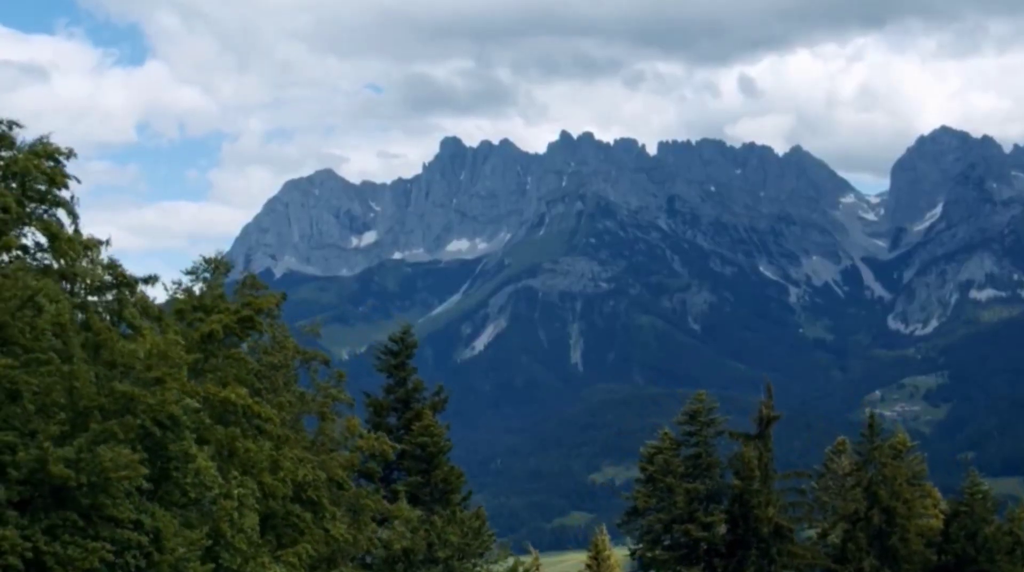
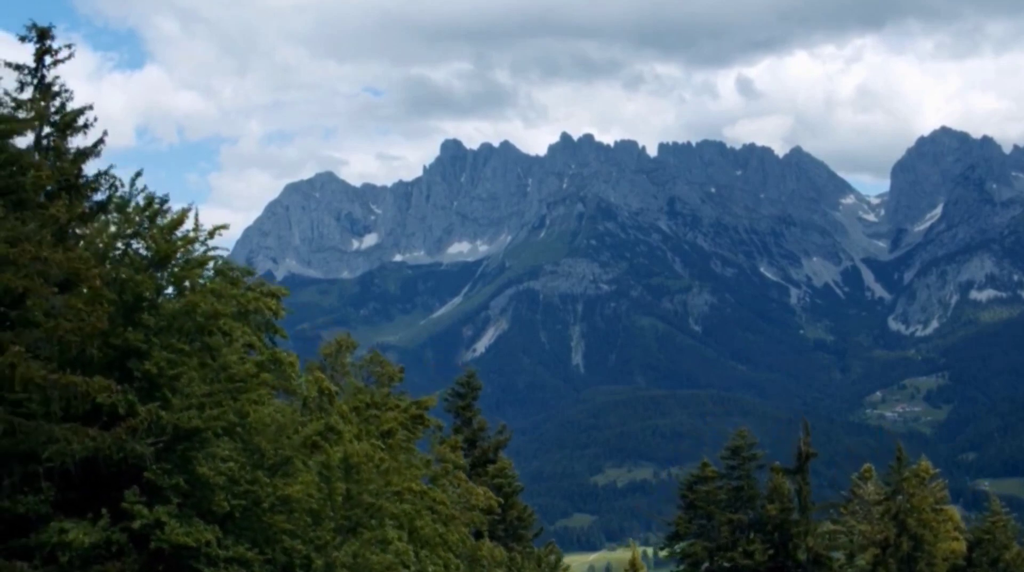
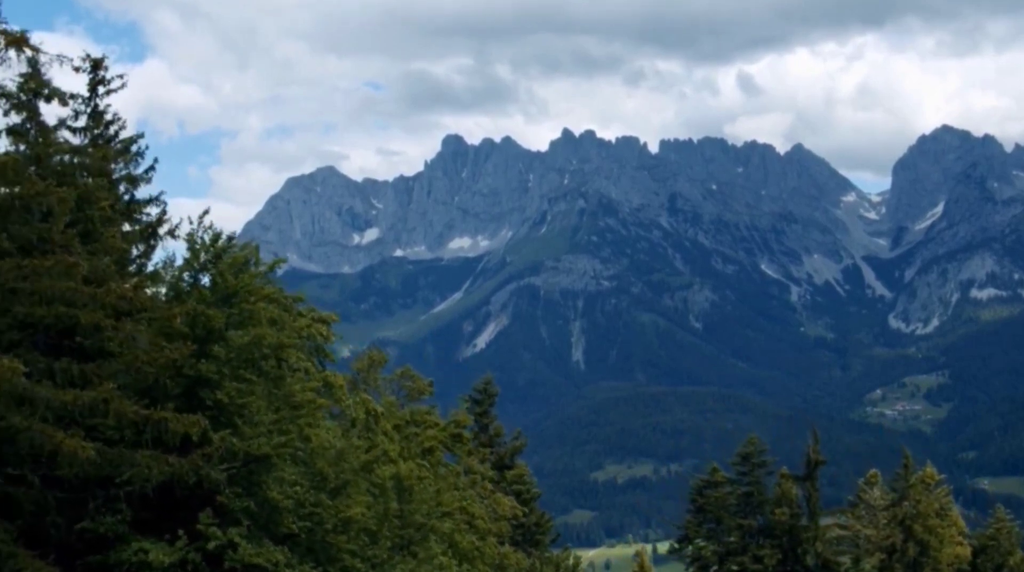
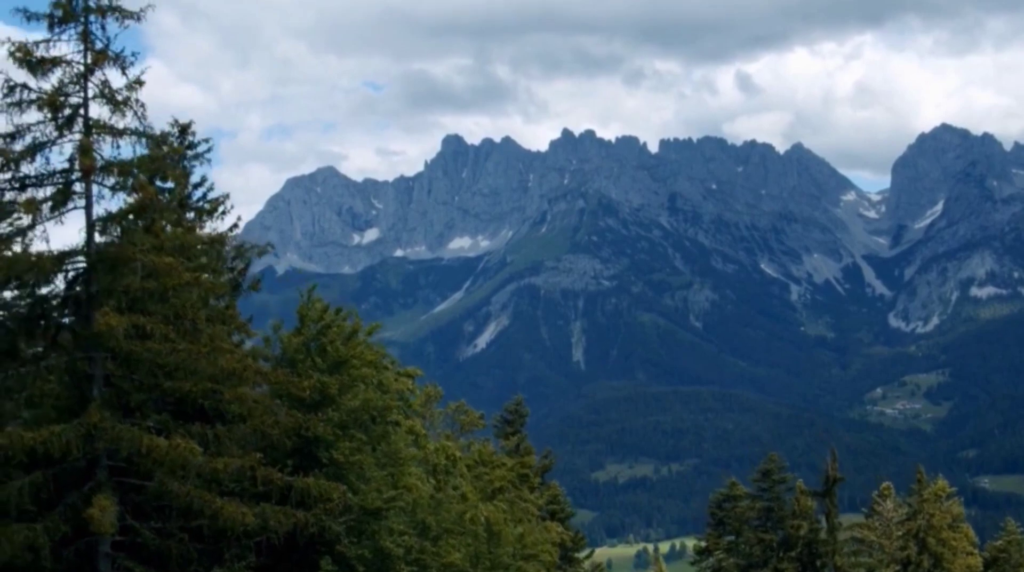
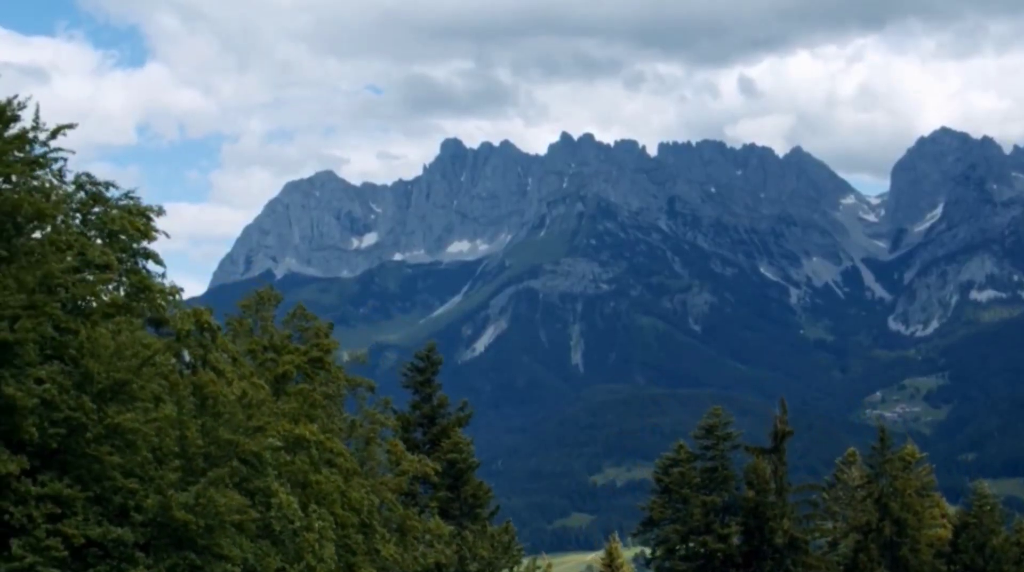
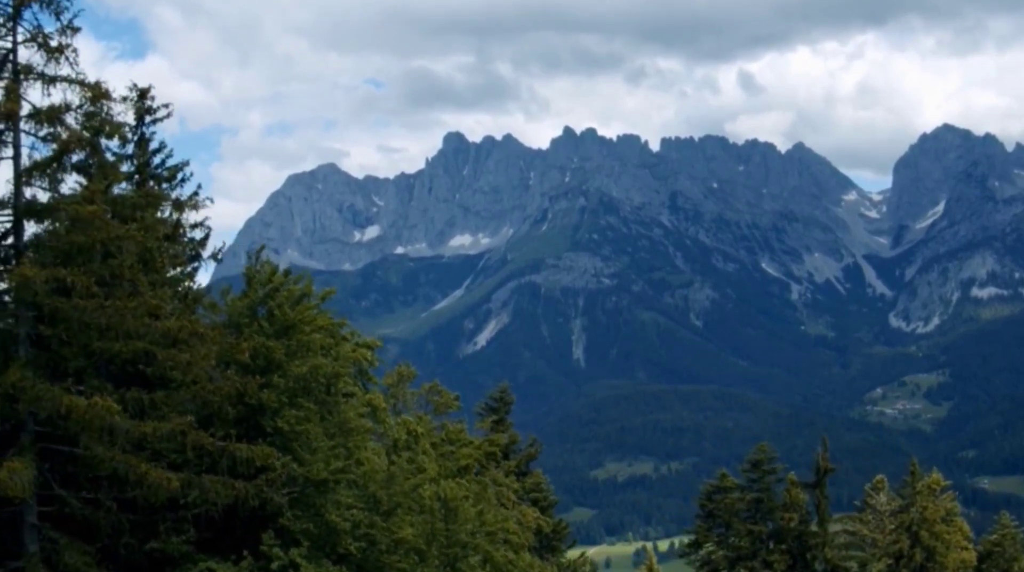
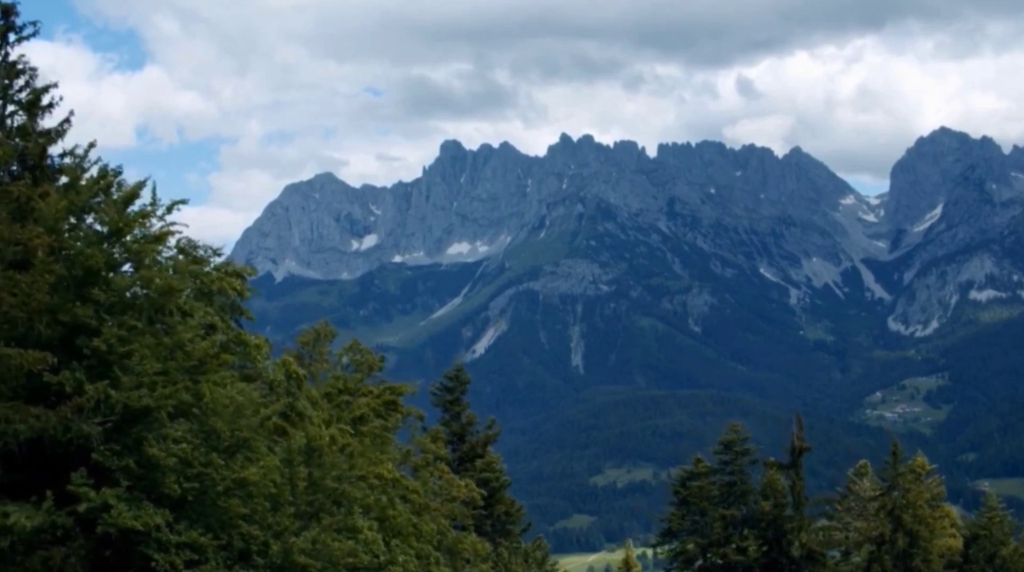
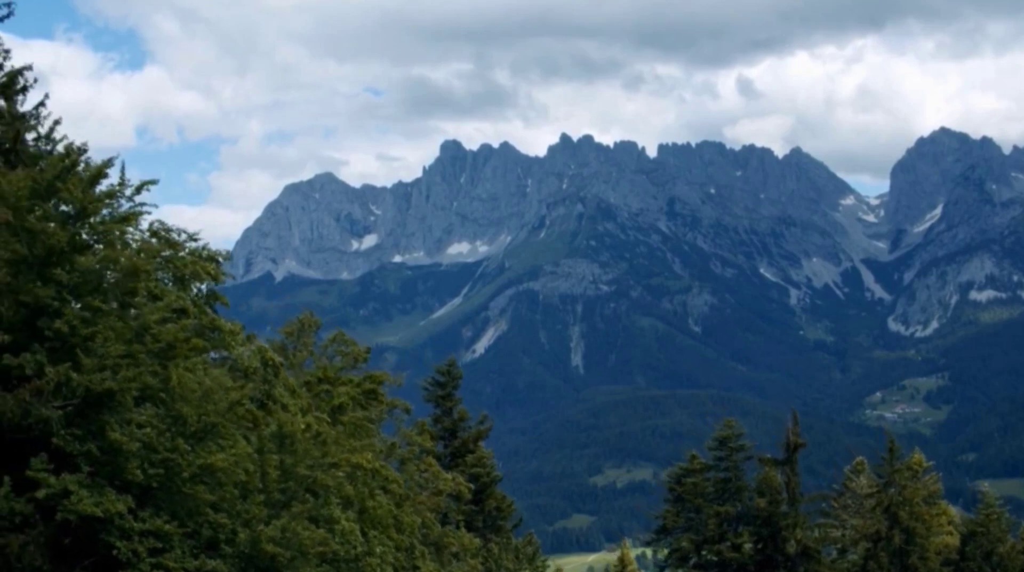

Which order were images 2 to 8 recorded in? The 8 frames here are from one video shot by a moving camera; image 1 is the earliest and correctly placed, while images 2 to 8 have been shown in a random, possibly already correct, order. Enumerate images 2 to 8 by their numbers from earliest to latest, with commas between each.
5, 8, 7, 2, 3, 6, 4
